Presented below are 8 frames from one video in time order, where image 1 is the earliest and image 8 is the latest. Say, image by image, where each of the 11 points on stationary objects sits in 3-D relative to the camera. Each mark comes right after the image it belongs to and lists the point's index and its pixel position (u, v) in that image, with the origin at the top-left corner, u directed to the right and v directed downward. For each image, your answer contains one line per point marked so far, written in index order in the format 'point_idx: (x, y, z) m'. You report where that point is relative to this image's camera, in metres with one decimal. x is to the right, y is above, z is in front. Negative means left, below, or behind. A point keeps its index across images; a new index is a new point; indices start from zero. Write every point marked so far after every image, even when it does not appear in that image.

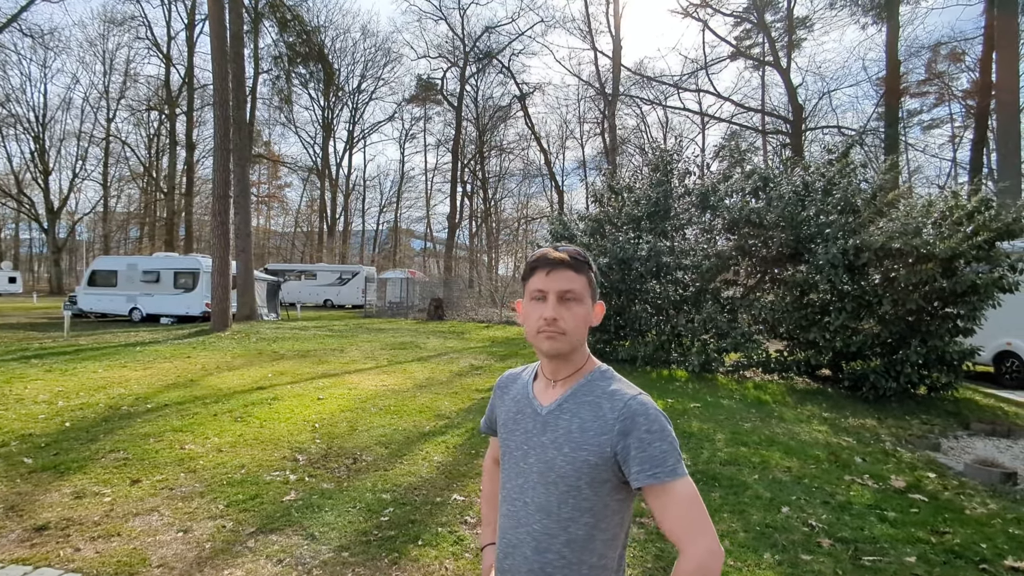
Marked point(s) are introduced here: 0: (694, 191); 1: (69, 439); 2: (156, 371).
0: (+3.8, +2.0, +10.6) m
1: (-4.9, -1.7, +5.9) m
2: (-6.8, -1.6, +10.1) m
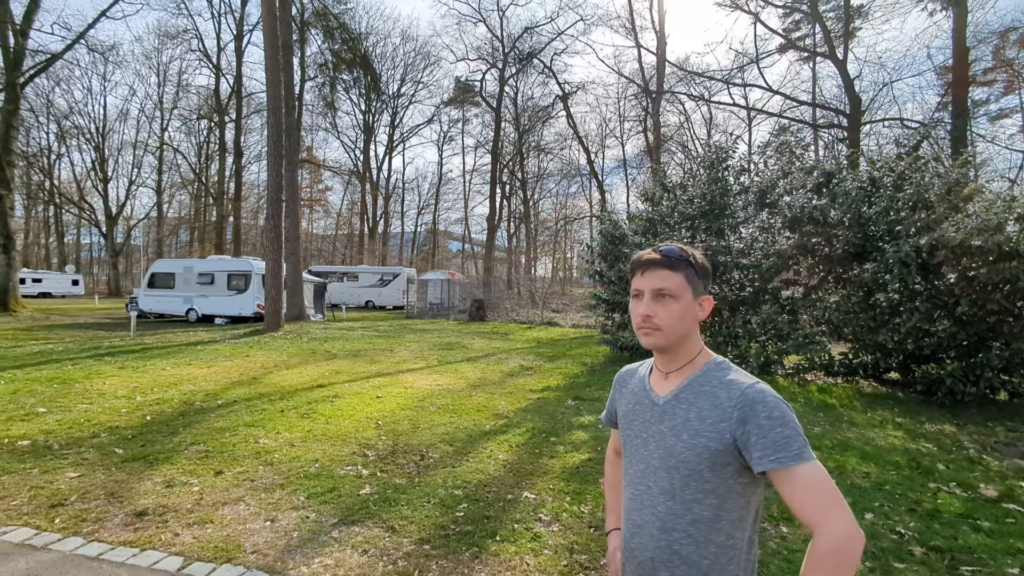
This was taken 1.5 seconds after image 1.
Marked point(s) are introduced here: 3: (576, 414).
0: (+4.8, +2.0, +10.3) m
1: (-4.2, -1.7, +6.2) m
2: (-5.8, -1.6, +10.5) m
3: (+0.9, -1.7, +7.1) m
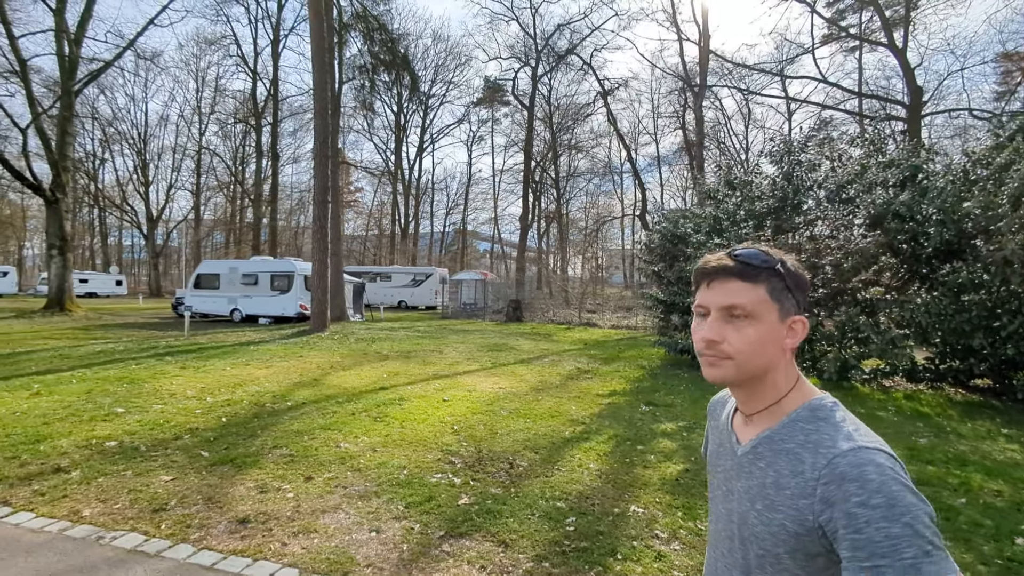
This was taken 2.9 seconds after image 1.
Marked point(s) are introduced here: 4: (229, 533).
0: (+5.9, +1.9, +9.9) m
1: (-3.3, -1.7, +6.2) m
2: (-4.7, -1.6, +10.6) m
3: (+1.9, -1.7, +6.9) m
4: (-2.1, -1.8, +3.9) m
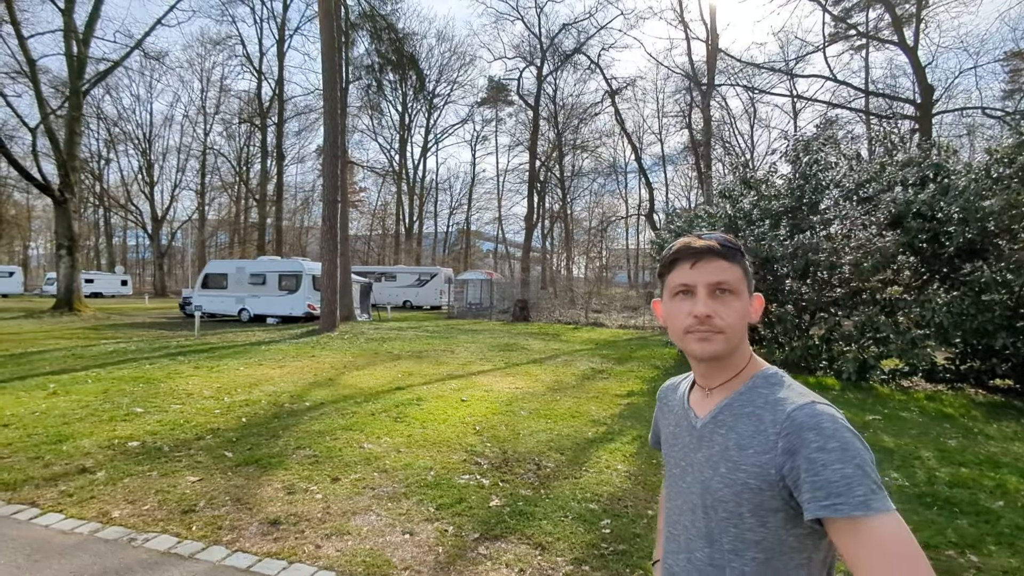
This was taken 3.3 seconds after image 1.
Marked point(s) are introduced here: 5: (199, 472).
0: (+6.2, +1.9, +9.8) m
1: (-3.0, -1.7, +6.2) m
2: (-4.4, -1.6, +10.6) m
3: (+2.1, -1.7, +6.8) m
4: (-1.9, -1.8, +3.9) m
5: (-3.0, -1.8, +5.1) m
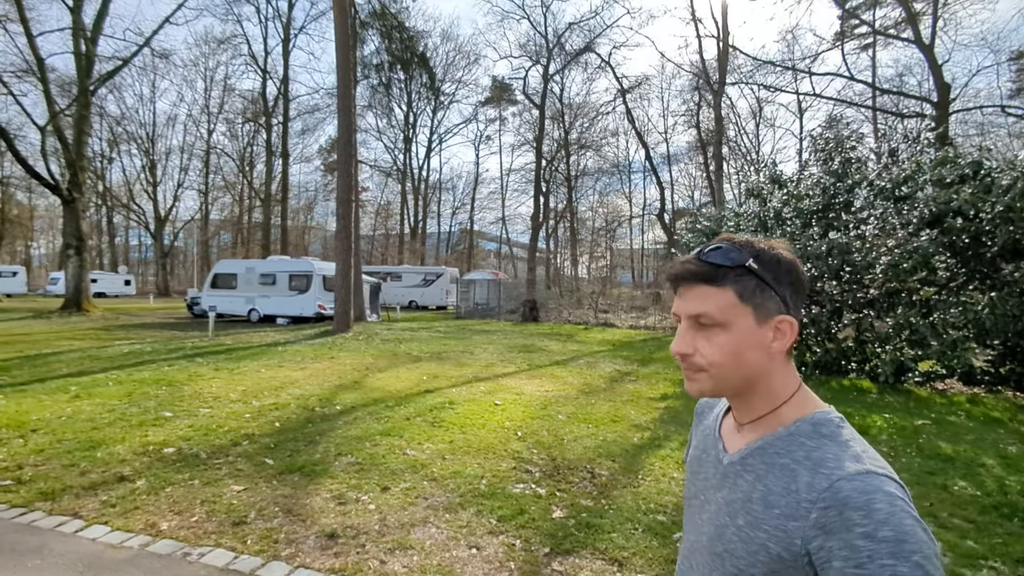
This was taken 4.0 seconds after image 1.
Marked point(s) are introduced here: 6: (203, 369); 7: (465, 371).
0: (+6.7, +1.9, +9.6) m
1: (-2.5, -1.7, +6.0) m
2: (-3.9, -1.6, +10.4) m
3: (+2.6, -1.7, +6.6) m
4: (-1.4, -1.8, +3.7) m
5: (-2.5, -1.8, +4.9) m
6: (-6.2, -1.6, +10.6) m
7: (-1.0, -1.7, +10.8) m
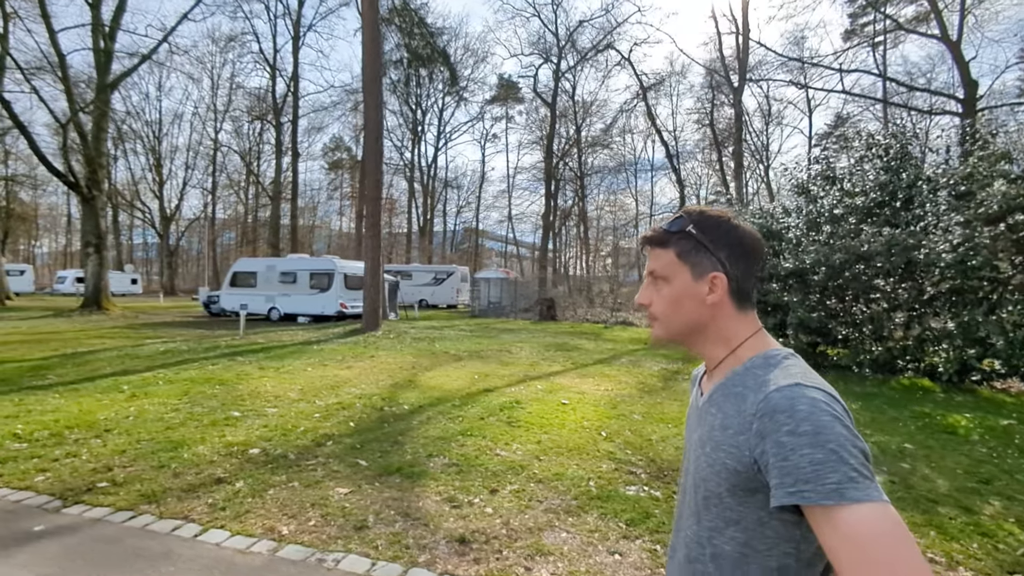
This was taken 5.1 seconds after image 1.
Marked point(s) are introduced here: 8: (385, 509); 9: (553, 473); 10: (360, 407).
0: (+7.7, +2.0, +9.5) m
1: (-1.6, -1.7, +5.9) m
2: (-2.9, -1.6, +10.3) m
3: (+3.6, -1.7, +6.5) m
4: (-0.4, -1.8, +3.6) m
5: (-1.5, -1.7, +4.7) m
6: (-5.2, -1.6, +10.4) m
7: (0.0, -1.6, +10.7) m
8: (-1.0, -1.8, +4.2) m
9: (+0.4, -1.7, +5.0) m
10: (-2.1, -1.6, +7.3) m
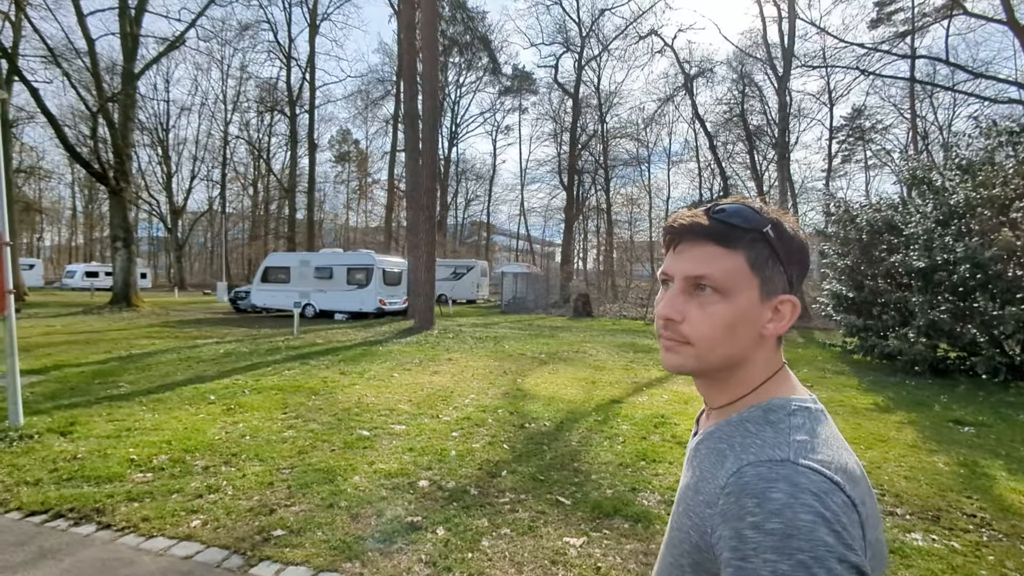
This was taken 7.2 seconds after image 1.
0: (+9.5, +2.0, +8.6) m
1: (+0.3, -1.7, +5.1) m
2: (-1.1, -1.6, +9.5) m
3: (+5.5, -1.7, +5.7) m
4: (+1.5, -1.9, +2.8) m
5: (+0.4, -1.8, +3.9) m
6: (-3.4, -1.6, +9.7) m
7: (+1.9, -1.6, +9.9) m
8: (+0.8, -1.8, +3.5) m
9: (+2.3, -1.8, +4.2) m
10: (-0.3, -1.7, +6.6) m
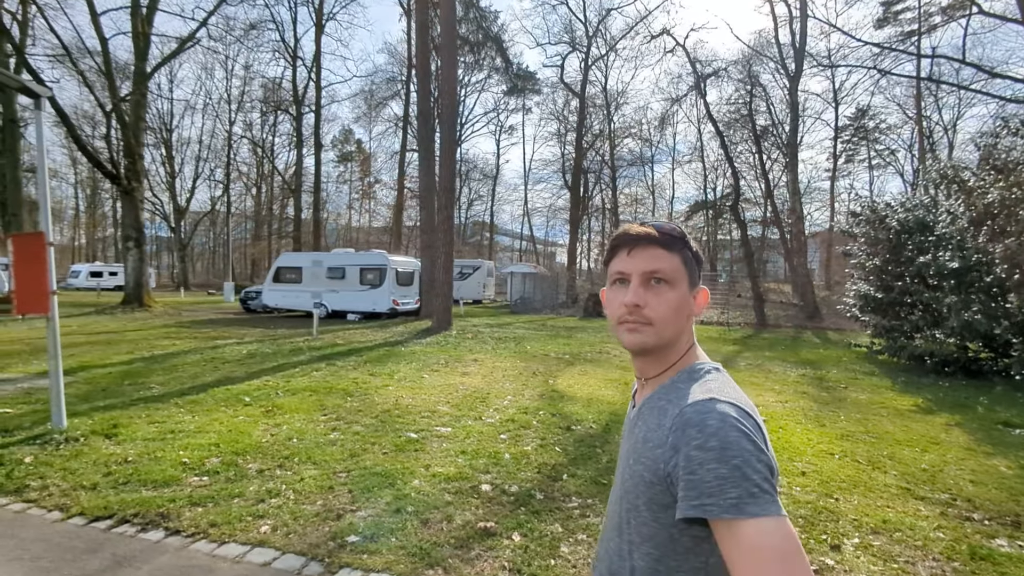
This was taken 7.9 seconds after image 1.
0: (+10.1, +2.0, +8.6) m
1: (+0.9, -1.7, +5.0) m
2: (-0.5, -1.6, +9.4) m
3: (+6.1, -1.7, +5.7) m
4: (+2.1, -1.9, +2.7) m
5: (+0.9, -1.8, +3.9) m
6: (-2.8, -1.6, +9.6) m
7: (+2.4, -1.6, +9.8) m
8: (+1.4, -1.8, +3.4) m
9: (+2.8, -1.8, +4.1) m
10: (+0.3, -1.7, +6.5) m
